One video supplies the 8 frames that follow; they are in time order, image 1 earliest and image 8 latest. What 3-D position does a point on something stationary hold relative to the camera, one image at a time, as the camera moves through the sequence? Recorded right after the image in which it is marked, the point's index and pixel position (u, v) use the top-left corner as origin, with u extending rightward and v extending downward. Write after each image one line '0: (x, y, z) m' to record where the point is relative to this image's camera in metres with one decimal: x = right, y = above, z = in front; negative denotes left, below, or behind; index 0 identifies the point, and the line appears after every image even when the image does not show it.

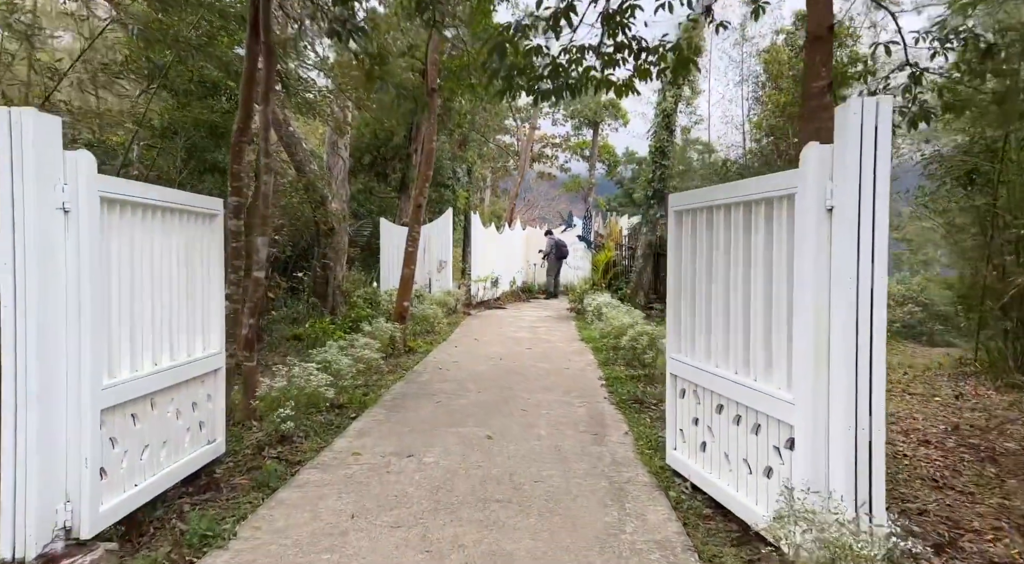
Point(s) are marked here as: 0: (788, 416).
0: (+1.0, -0.5, +2.3) m
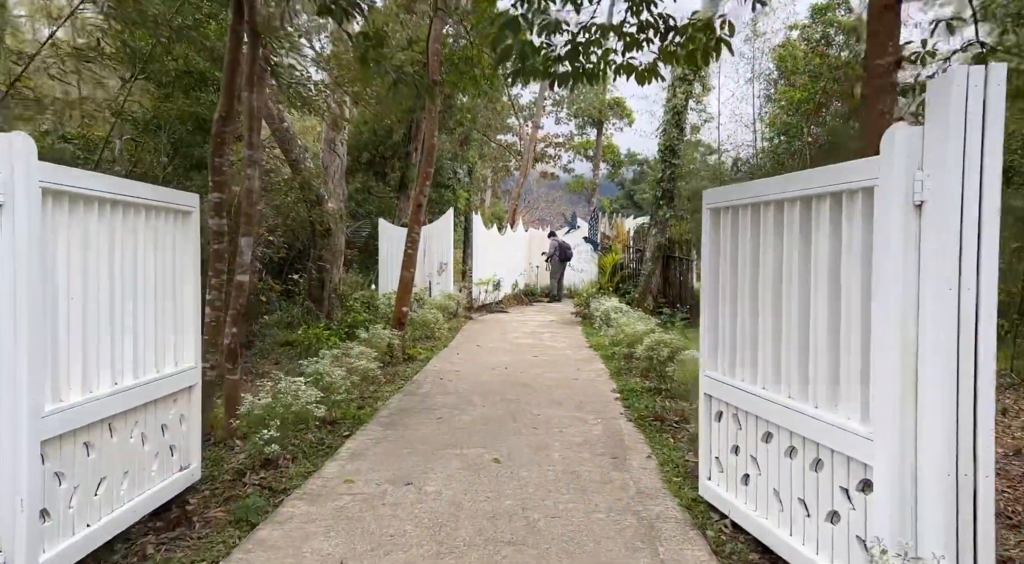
0: (+1.1, -0.5, +2.0) m
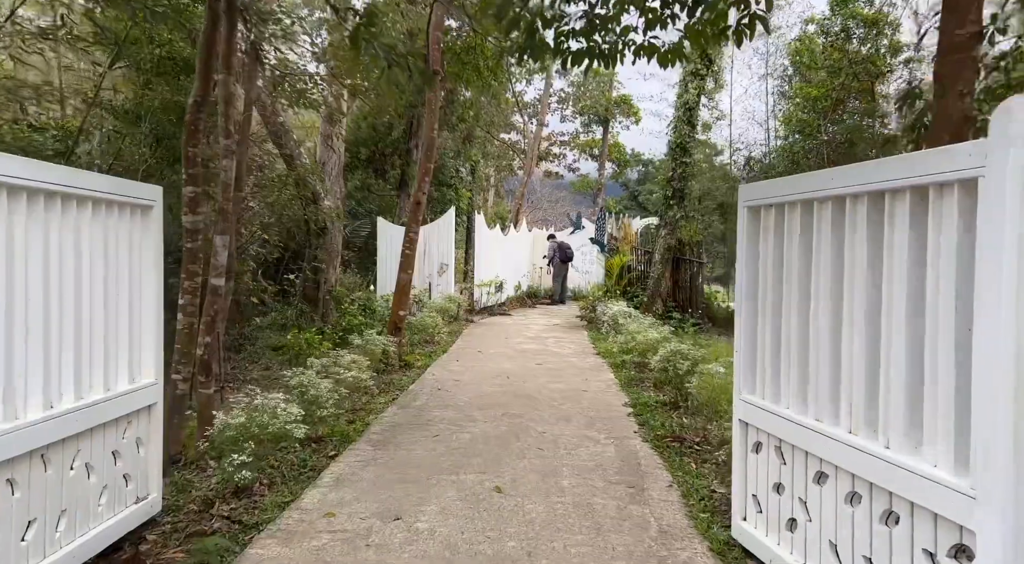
0: (+1.1, -0.6, +1.6) m
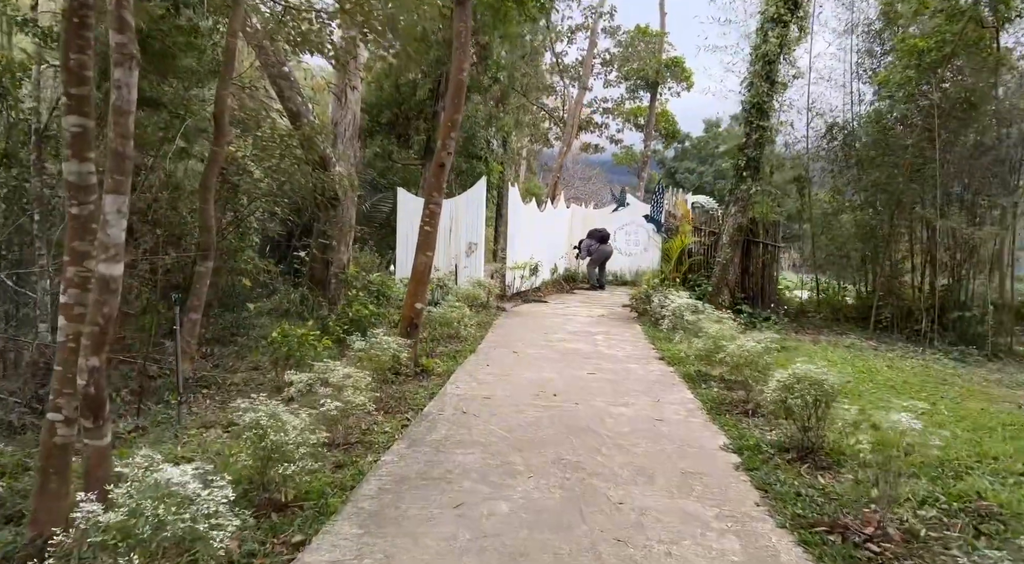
0: (+1.3, -0.6, +0.1) m
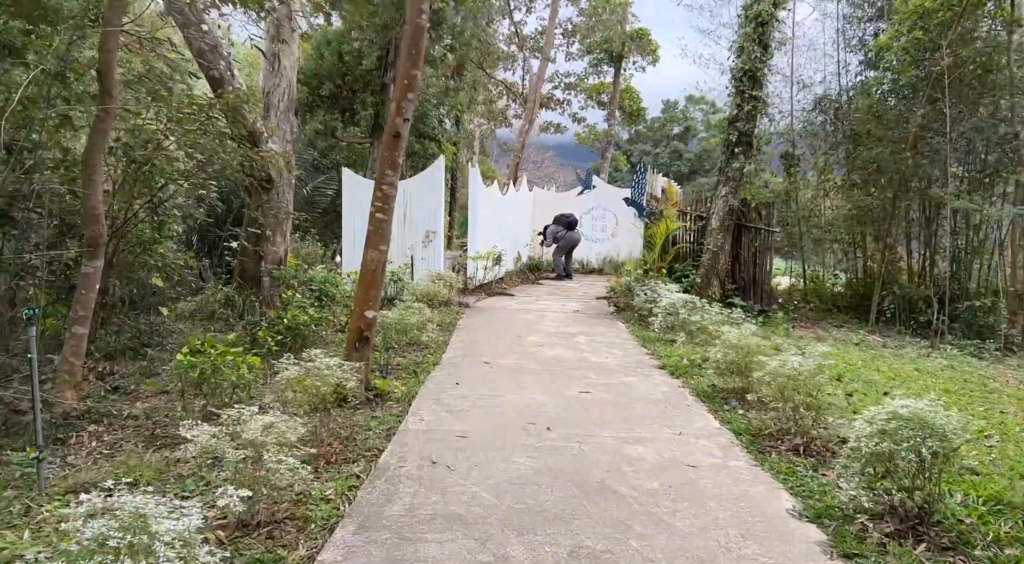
0: (+1.5, -0.7, -0.7) m
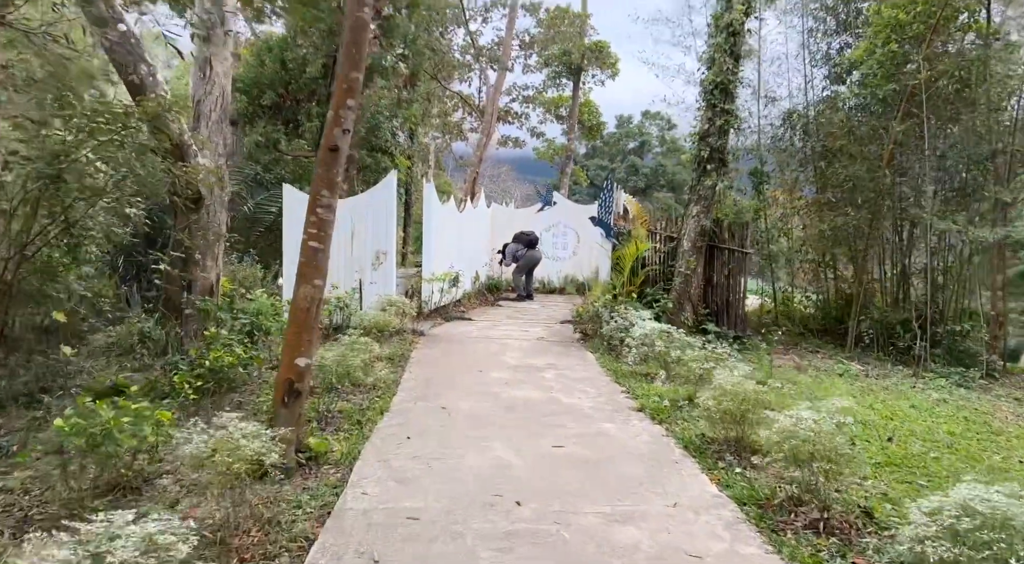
0: (+1.6, -0.8, -1.2) m
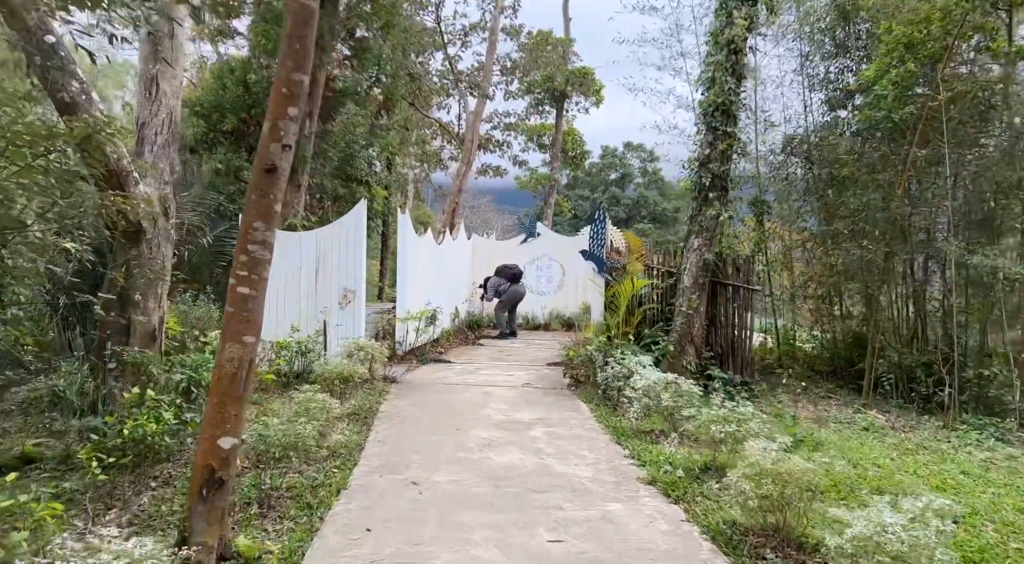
0: (+1.7, -0.8, -1.9) m
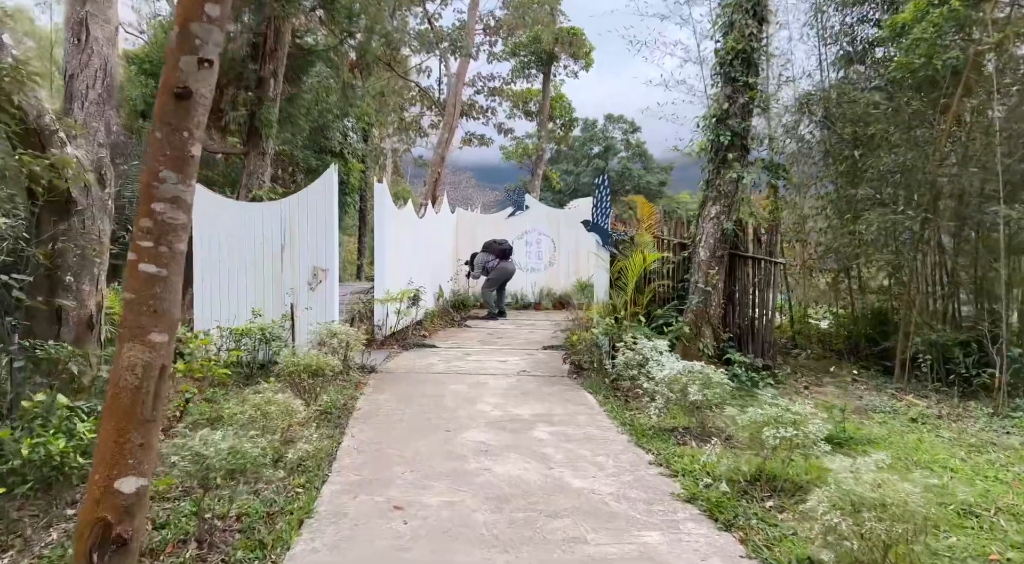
0: (+1.9, -0.9, -2.6) m
